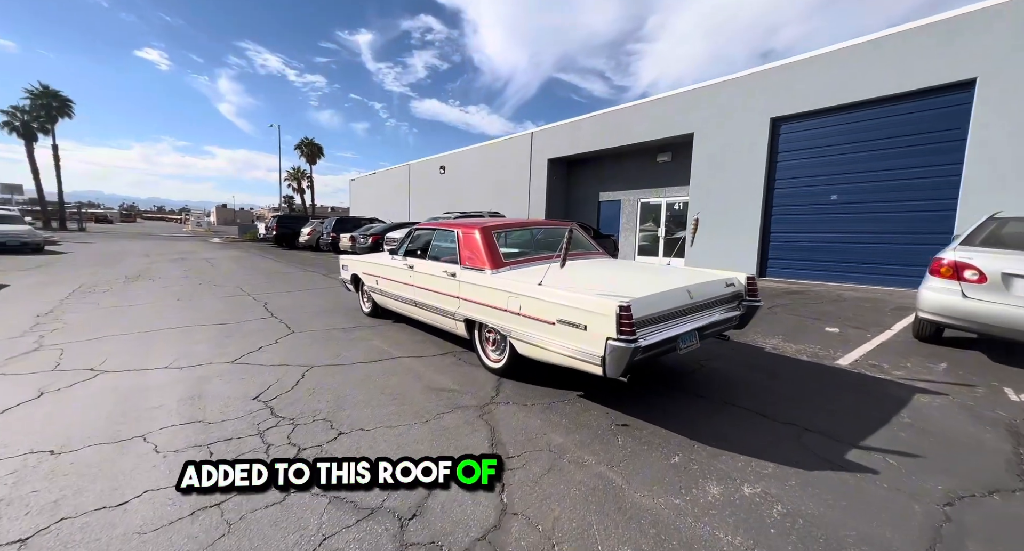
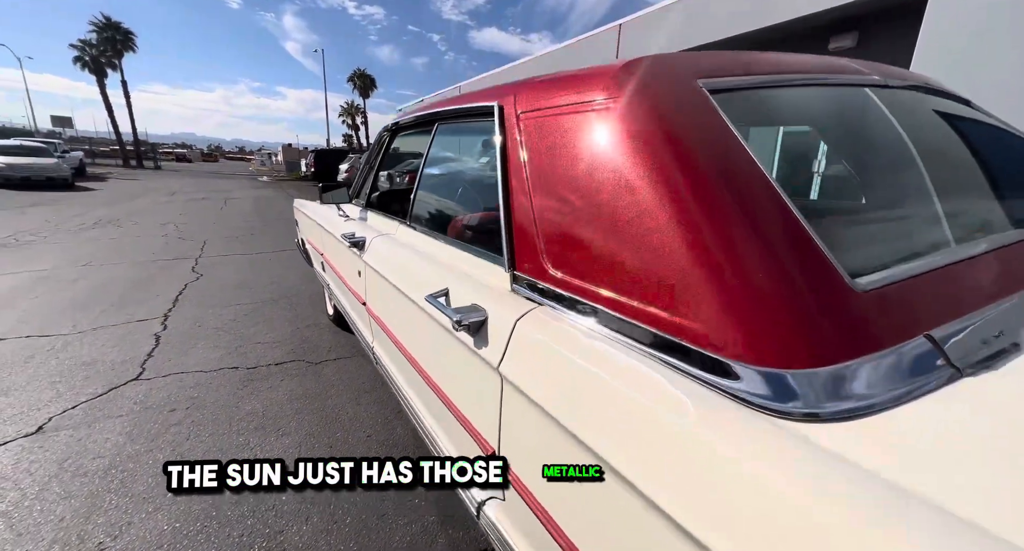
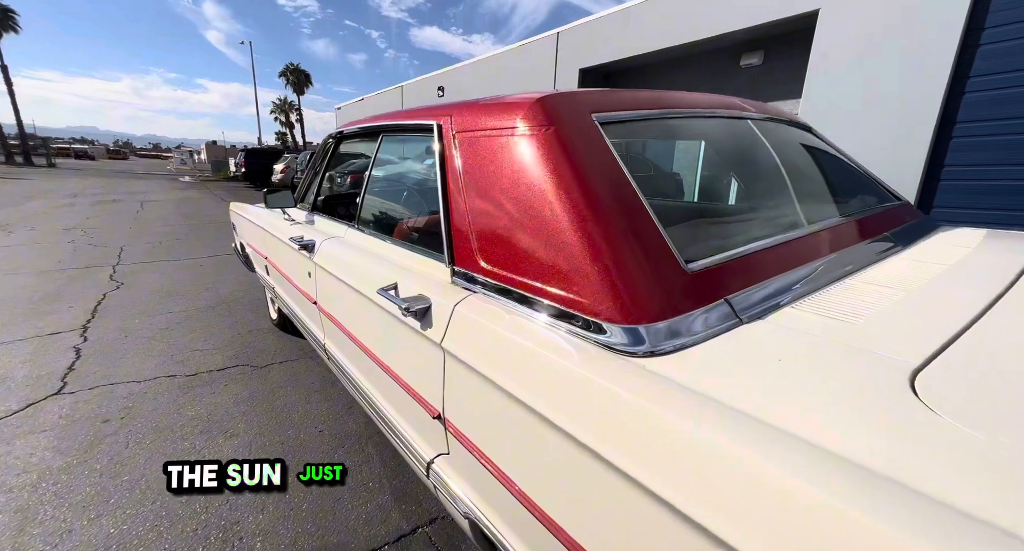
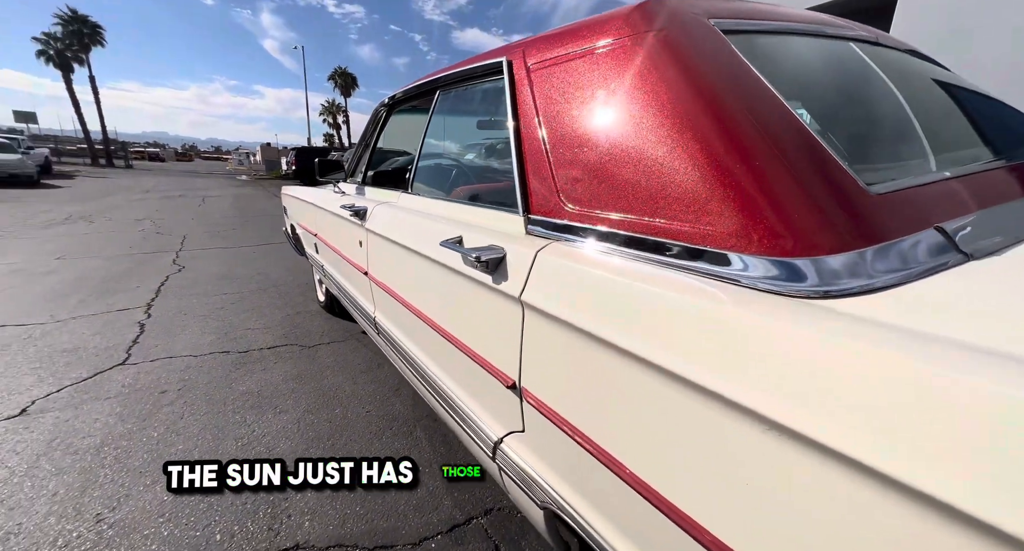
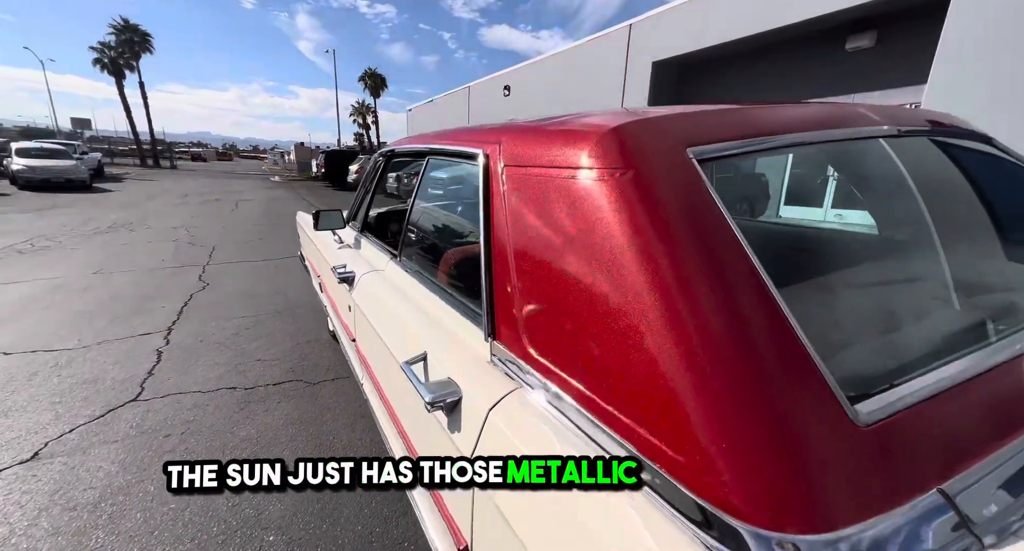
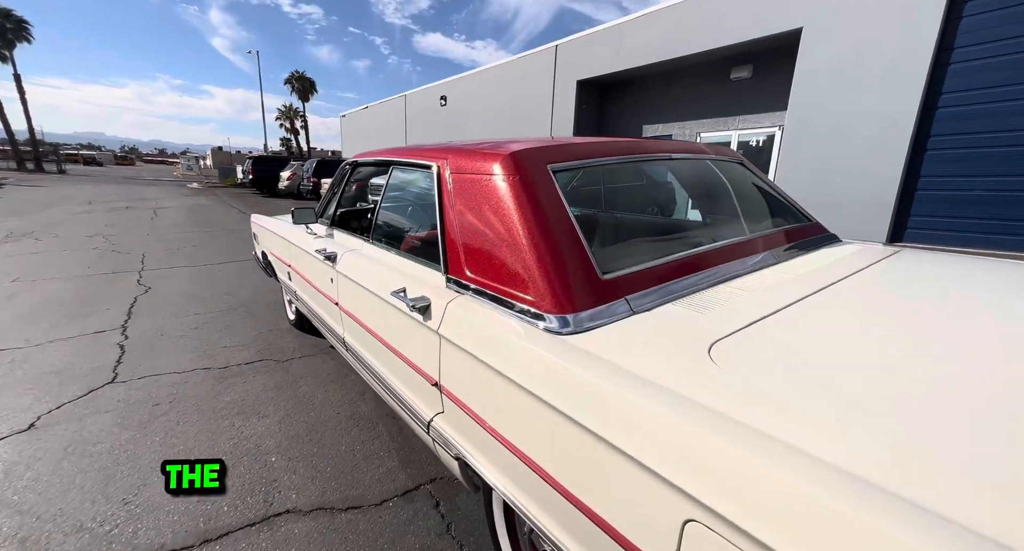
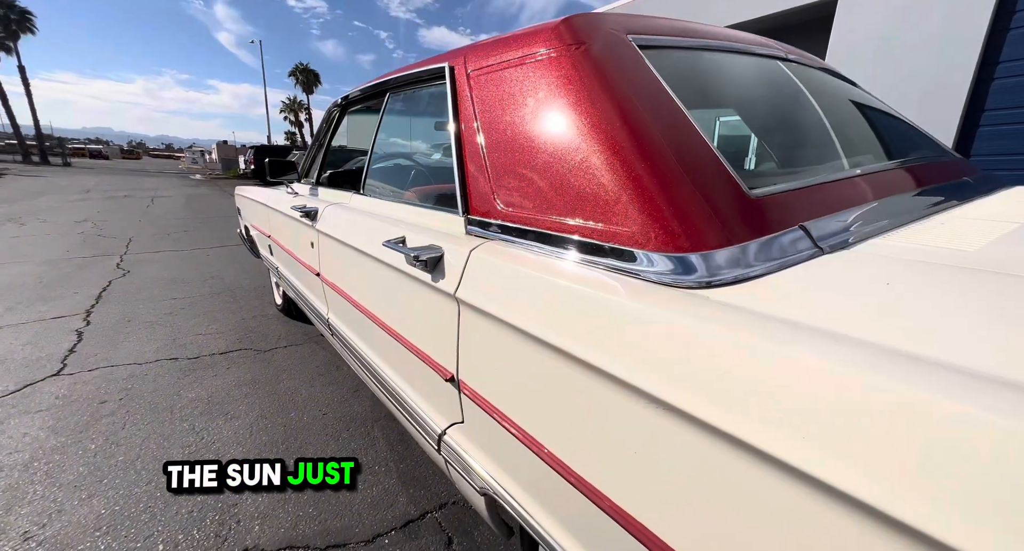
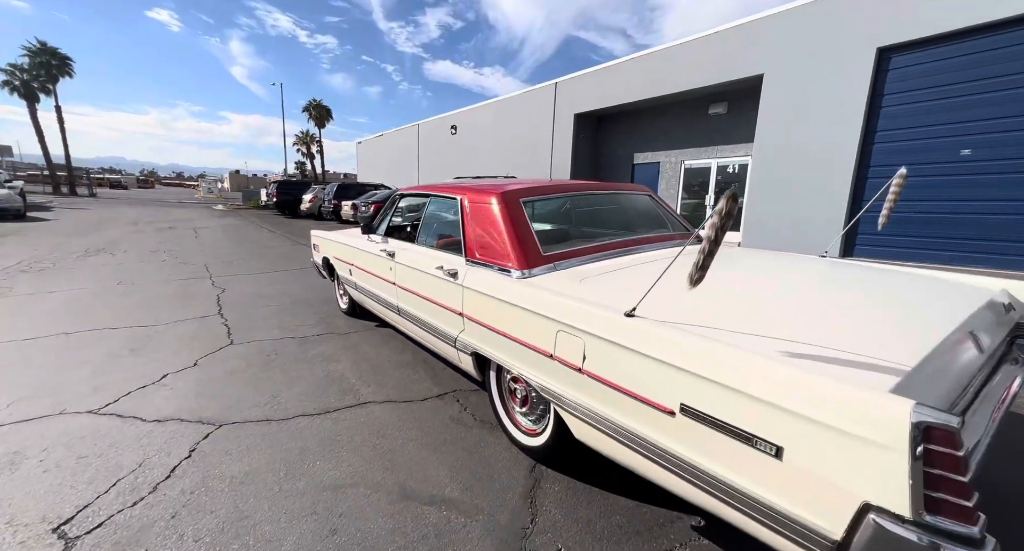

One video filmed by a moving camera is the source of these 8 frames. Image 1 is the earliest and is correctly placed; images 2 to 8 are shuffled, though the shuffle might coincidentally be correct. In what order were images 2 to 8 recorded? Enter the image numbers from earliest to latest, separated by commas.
8, 6, 3, 7, 4, 2, 5
